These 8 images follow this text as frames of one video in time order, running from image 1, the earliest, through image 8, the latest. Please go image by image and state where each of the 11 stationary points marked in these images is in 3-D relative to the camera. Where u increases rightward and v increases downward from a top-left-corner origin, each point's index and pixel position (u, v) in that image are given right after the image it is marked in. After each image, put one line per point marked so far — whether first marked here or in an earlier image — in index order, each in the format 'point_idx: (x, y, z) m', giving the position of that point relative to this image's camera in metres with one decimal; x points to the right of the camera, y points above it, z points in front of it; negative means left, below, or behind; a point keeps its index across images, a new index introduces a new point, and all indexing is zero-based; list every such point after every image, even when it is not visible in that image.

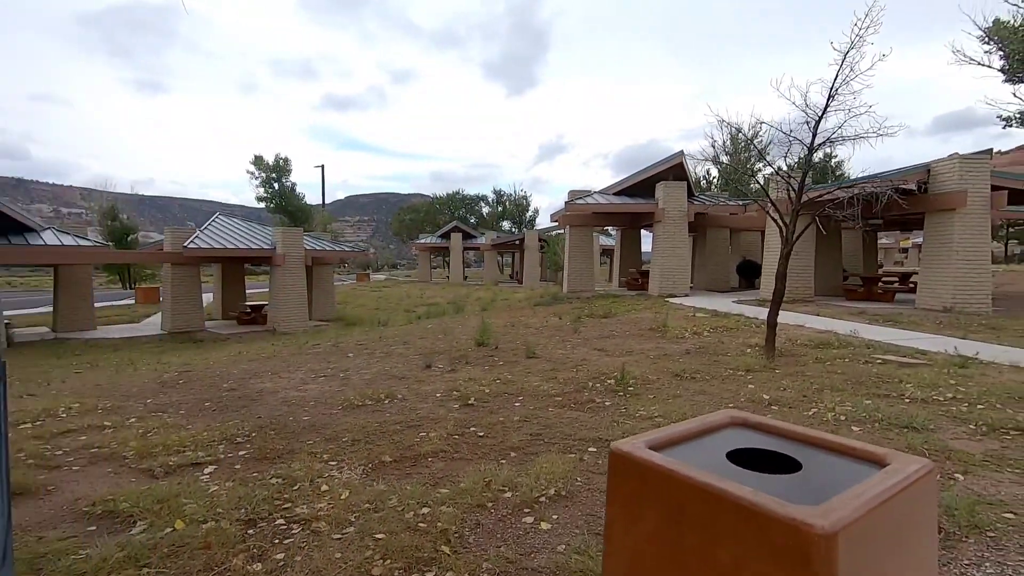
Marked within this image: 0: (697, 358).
0: (+2.6, -1.0, +7.4) m
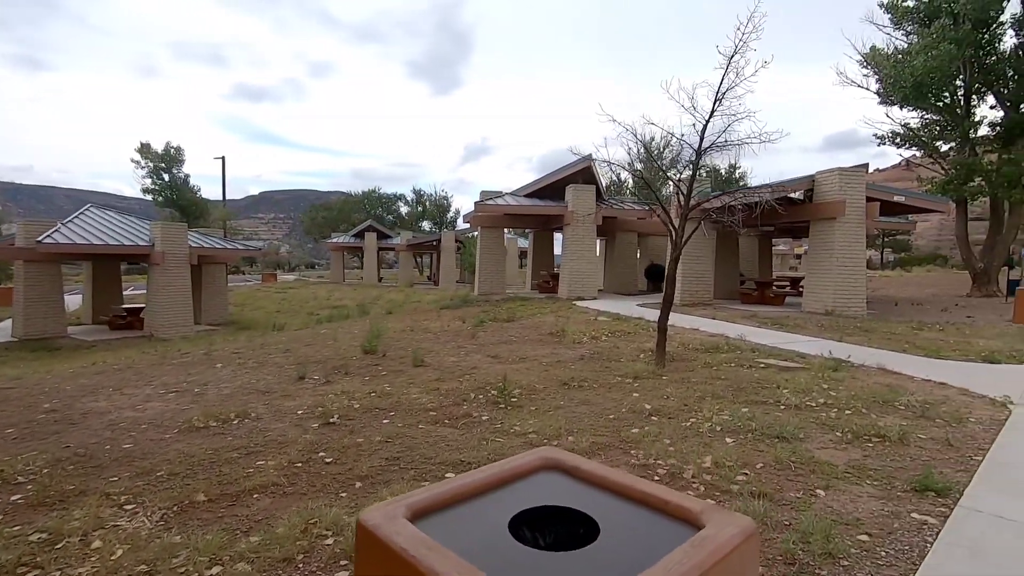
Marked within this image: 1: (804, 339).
0: (+1.1, -1.0, +7.2) m
1: (+4.9, -0.9, +9.1) m
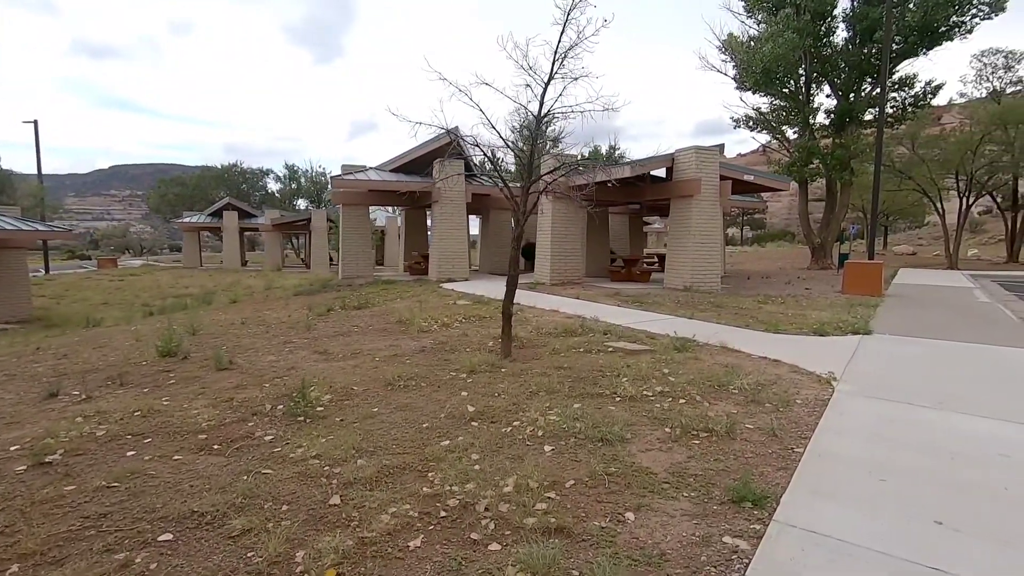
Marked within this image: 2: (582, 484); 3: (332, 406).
0: (-1.0, -0.8, +6.4) m
1: (+2.4, -0.5, +8.9) m
2: (+0.4, -1.1, +3.1) m
3: (-1.6, -1.1, +4.8) m
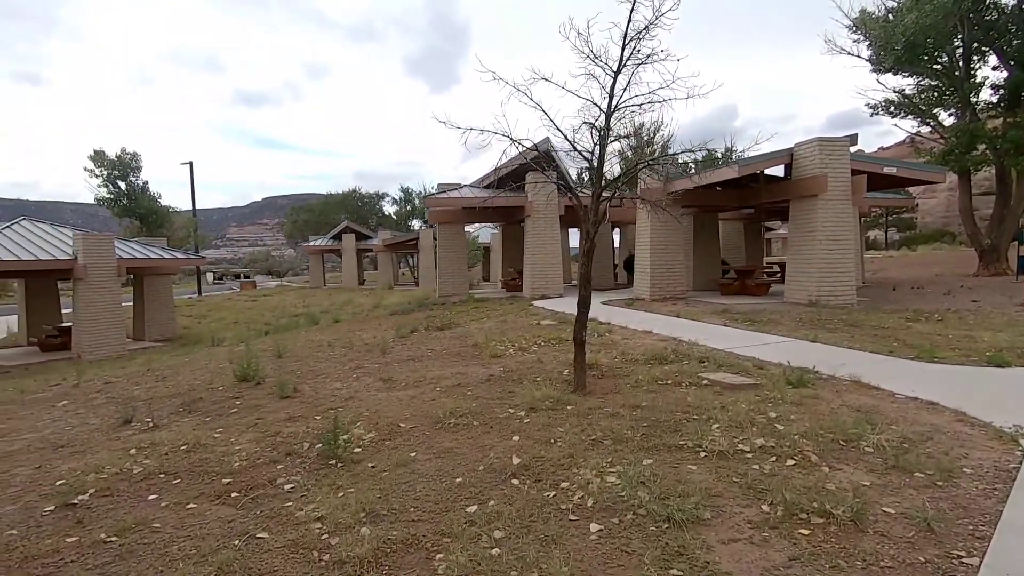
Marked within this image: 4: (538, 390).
0: (-0.2, -1.1, +5.8) m
1: (+3.6, -0.7, +7.6) m
2: (+0.5, -1.3, +2.3) m
3: (-1.2, -1.3, +4.4) m
4: (+0.3, -1.1, +5.5) m
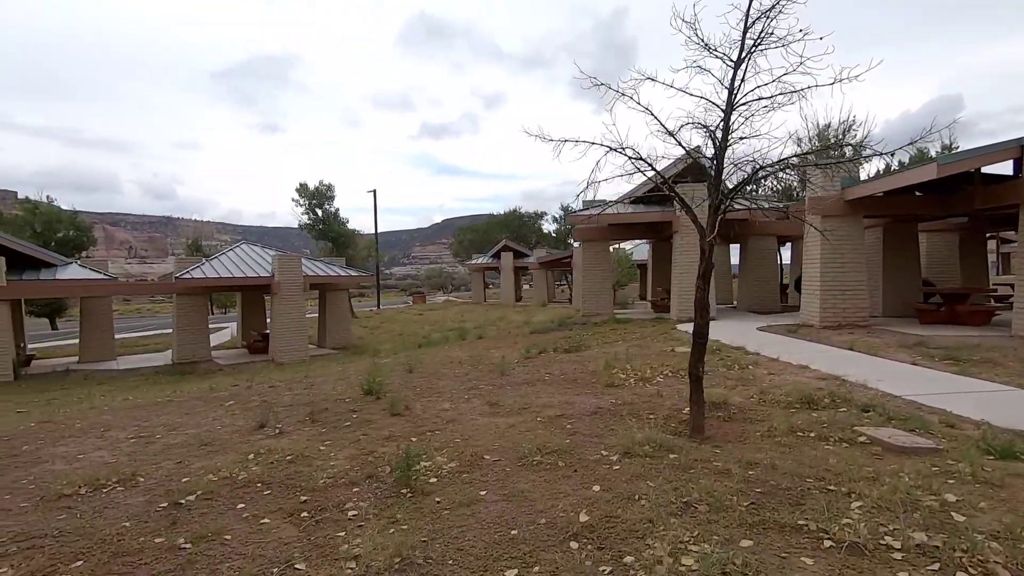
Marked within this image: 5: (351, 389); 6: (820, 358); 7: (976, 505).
0: (+0.8, -1.3, +5.2) m
1: (+5.0, -1.1, +5.8) m
2: (+0.4, -1.4, +1.7) m
3: (-0.5, -1.5, +4.2) m
4: (+1.2, -1.3, +4.9) m
5: (-2.3, -1.5, +7.8) m
6: (+4.6, -1.0, +8.0) m
7: (+2.7, -1.3, +3.2) m
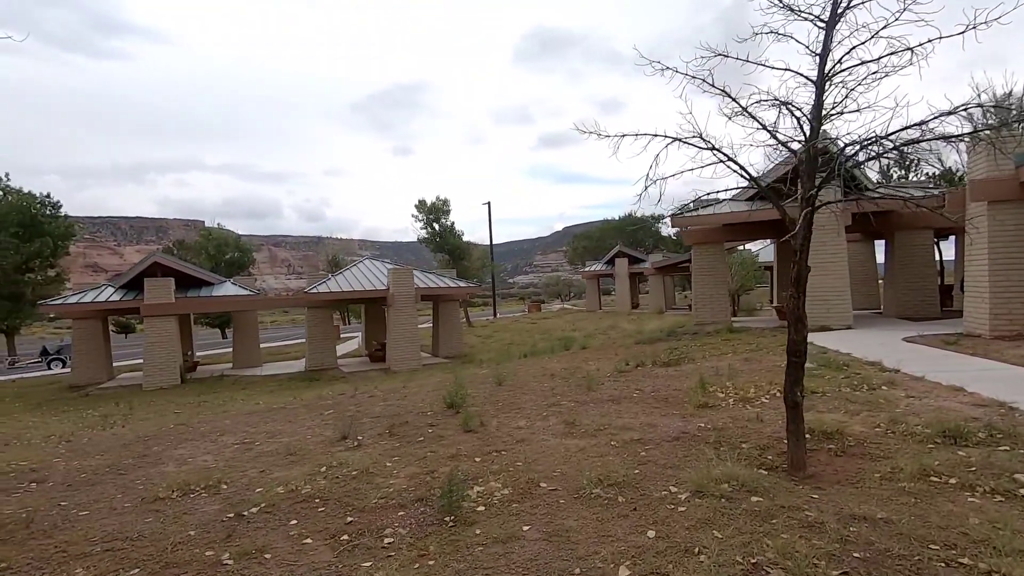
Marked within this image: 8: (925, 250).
0: (+1.4, -1.4, +4.6) m
1: (+5.6, -1.1, +4.3) m
2: (+0.2, -1.5, +1.2) m
3: (-0.1, -1.6, +3.9) m
4: (+1.7, -1.4, +4.2) m
5: (-1.1, -1.6, +7.8) m
6: (+5.7, -1.1, +6.5) m
7: (+2.8, -1.3, +2.2) m
8: (+10.5, +1.0, +13.7) m
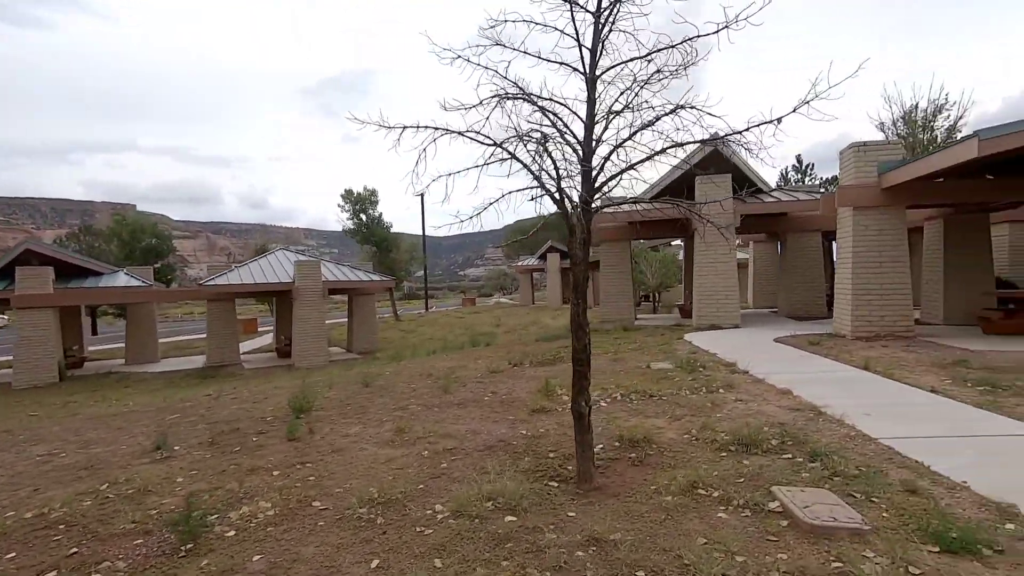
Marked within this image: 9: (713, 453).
0: (-0.3, -1.4, +4.4) m
1: (+3.9, -1.2, +4.4) m
2: (-1.2, -1.5, +0.9) m
3: (-1.8, -1.6, +3.5) m
4: (0.0, -1.4, +4.0) m
5: (-3.1, -1.6, +7.4) m
6: (+3.8, -1.1, +6.6) m
7: (+1.3, -1.4, +2.1) m
8: (+8.0, +1.0, +14.2) m
9: (+1.6, -1.3, +4.3) m
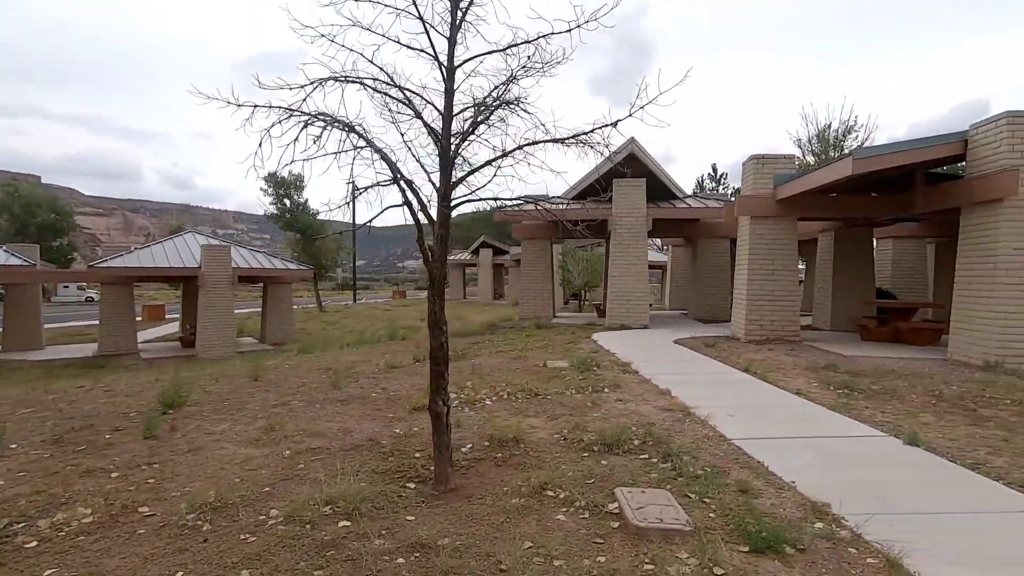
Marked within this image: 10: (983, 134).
0: (-1.4, -1.4, +4.2) m
1: (+2.8, -1.2, +4.7) m
2: (-1.9, -1.5, +0.7) m
3: (-2.8, -1.5, +3.2) m
4: (-1.0, -1.4, +3.8) m
5: (-4.5, -1.4, +6.9) m
6: (+2.4, -1.2, +6.9) m
7: (+0.5, -1.4, +2.1) m
8: (+5.8, +0.9, +14.9) m
9: (+0.5, -1.3, +4.3) m
10: (+7.0, +2.2, +8.0) m
